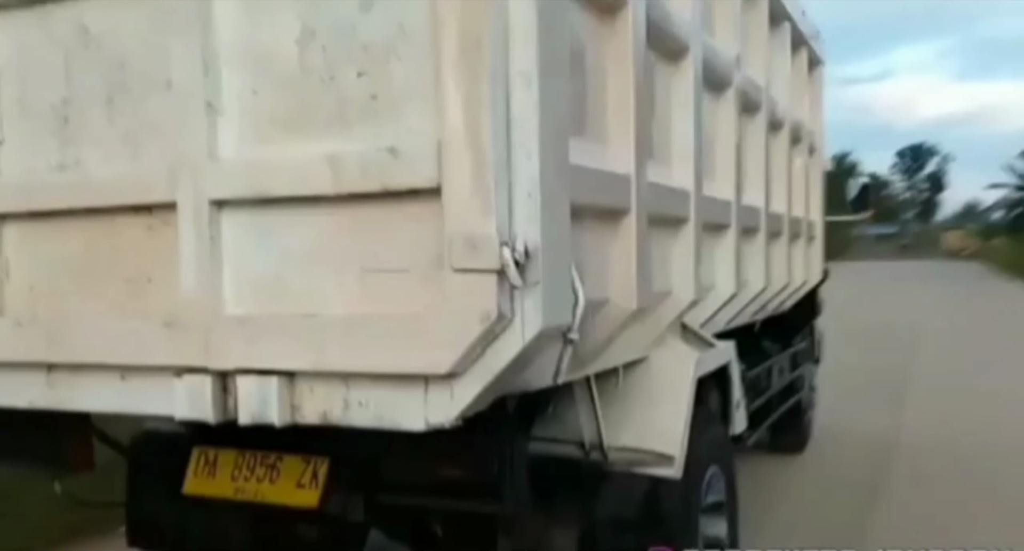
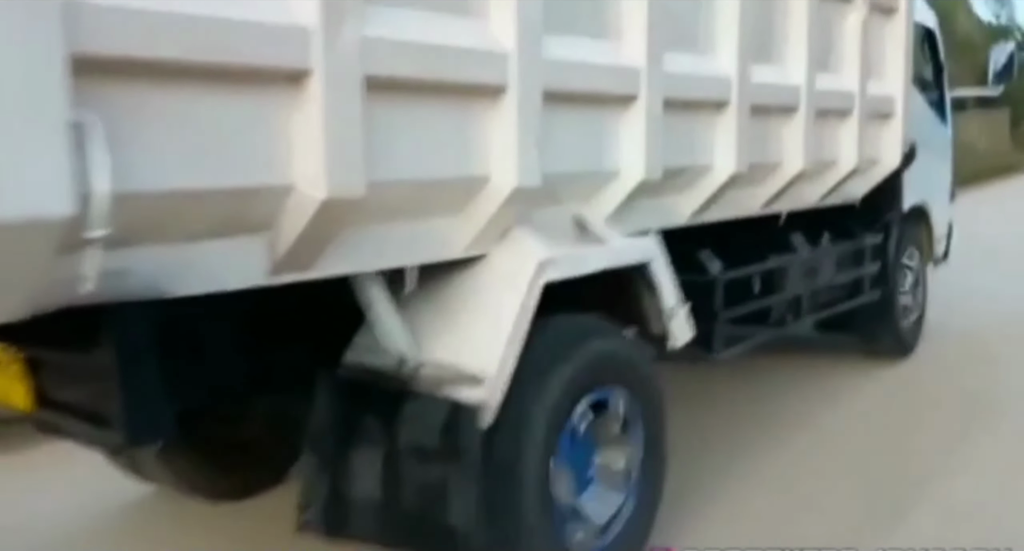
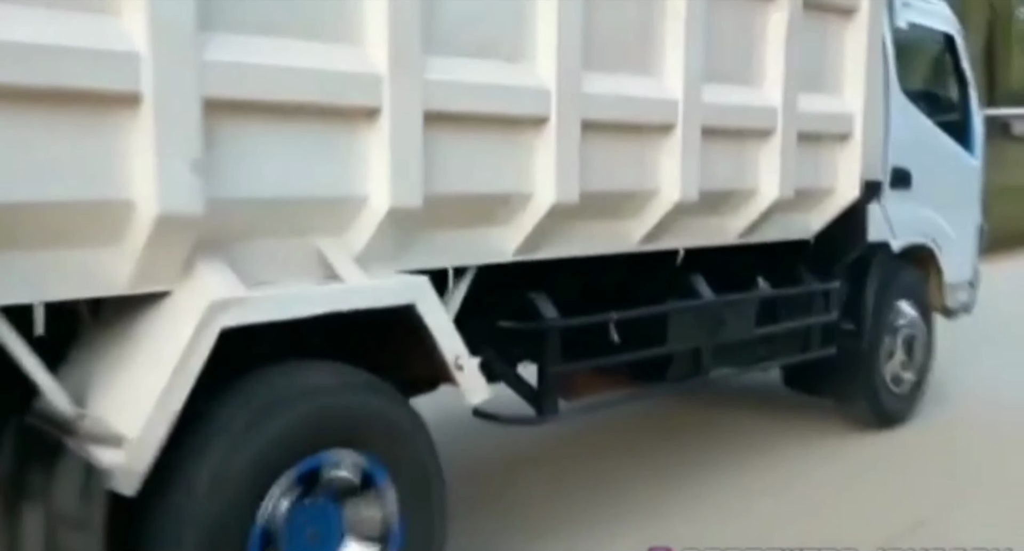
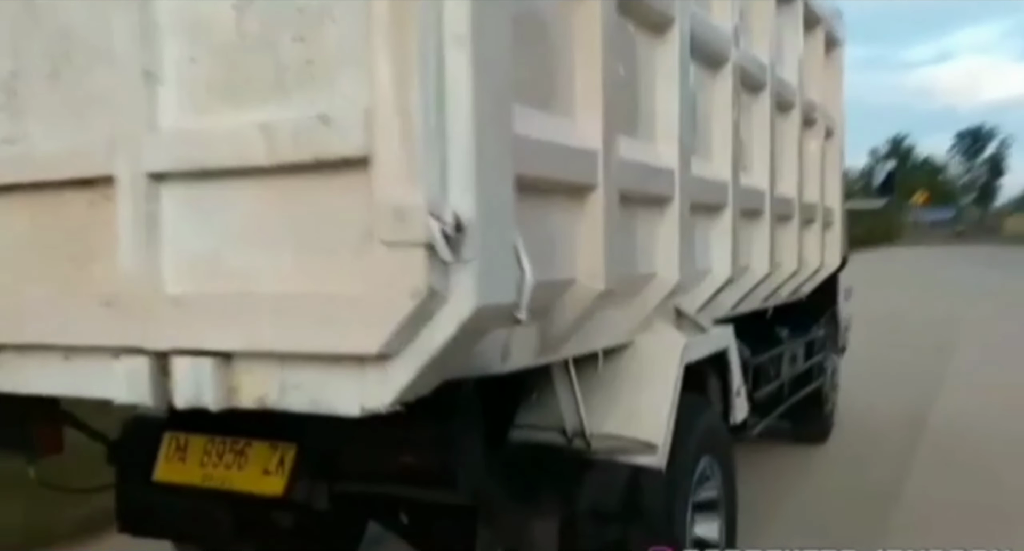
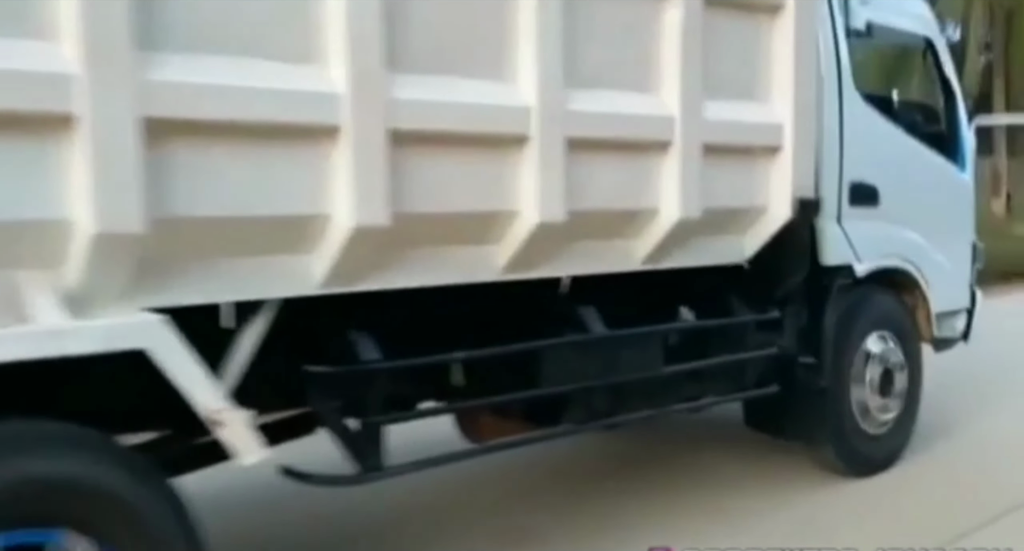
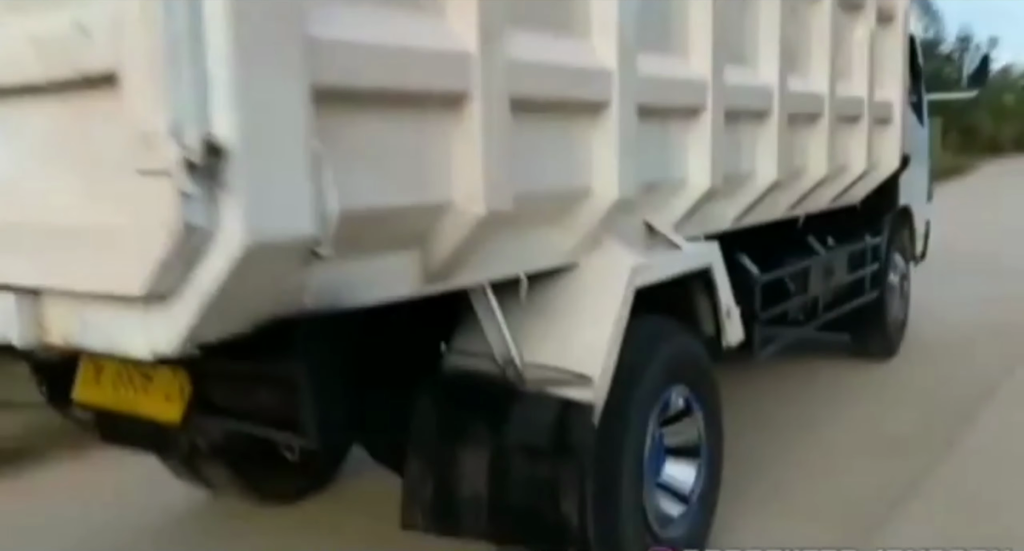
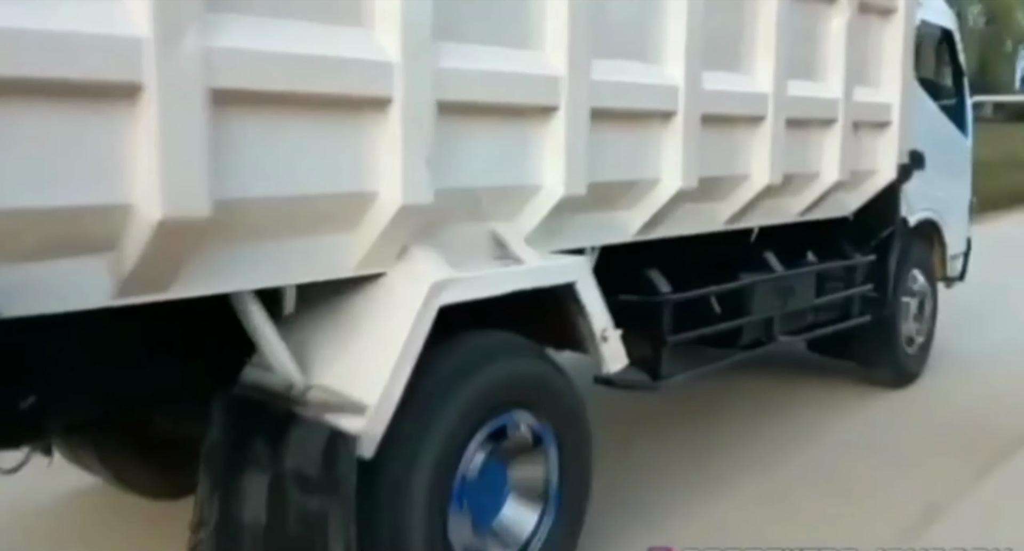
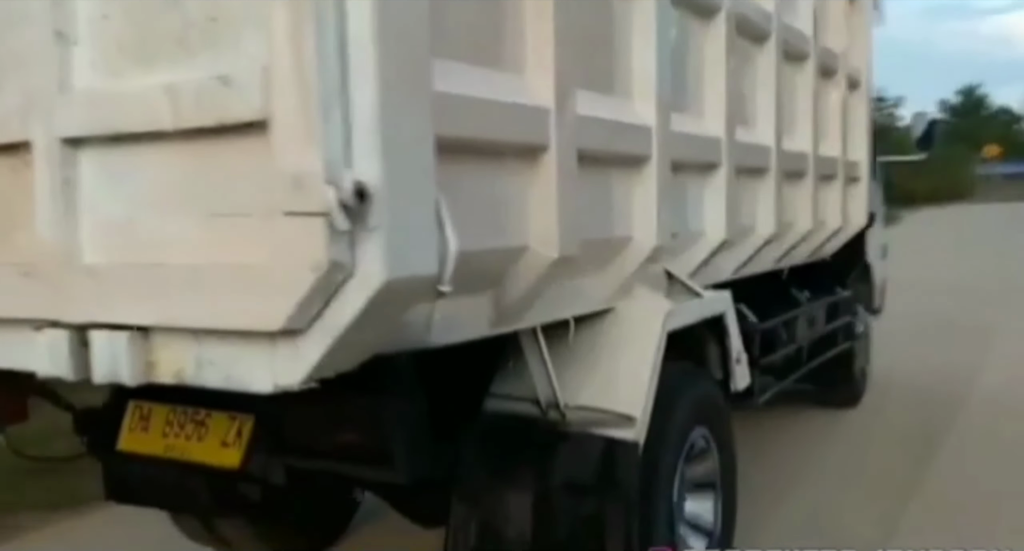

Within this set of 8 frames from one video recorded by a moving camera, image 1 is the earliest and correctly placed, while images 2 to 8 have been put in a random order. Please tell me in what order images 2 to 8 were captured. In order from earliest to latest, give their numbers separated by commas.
4, 8, 6, 2, 7, 3, 5
